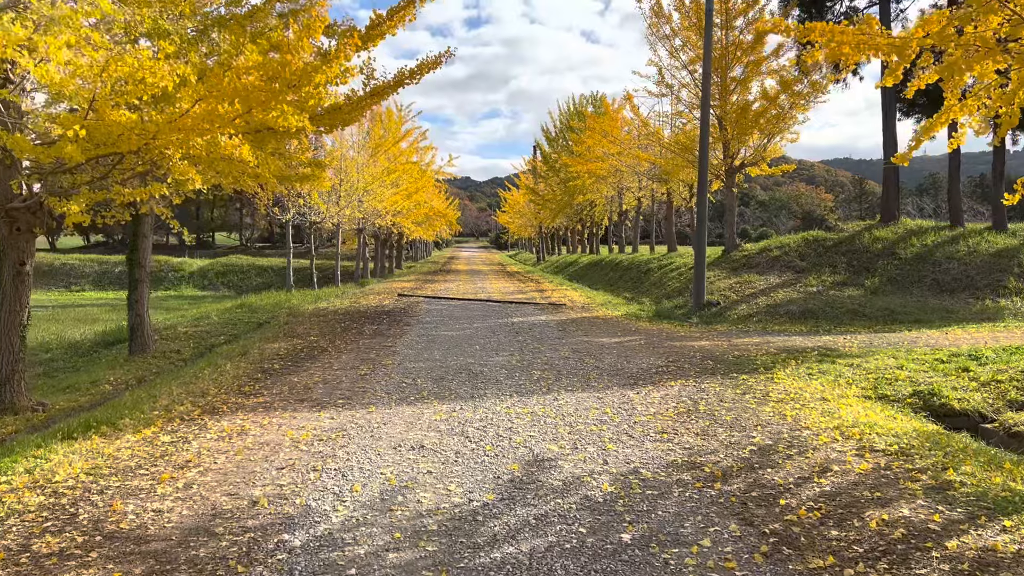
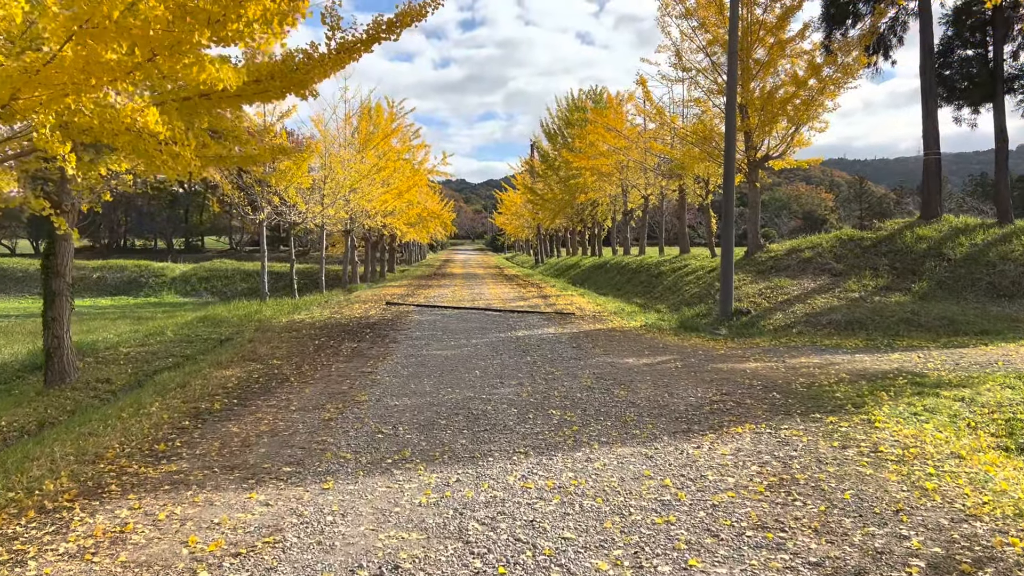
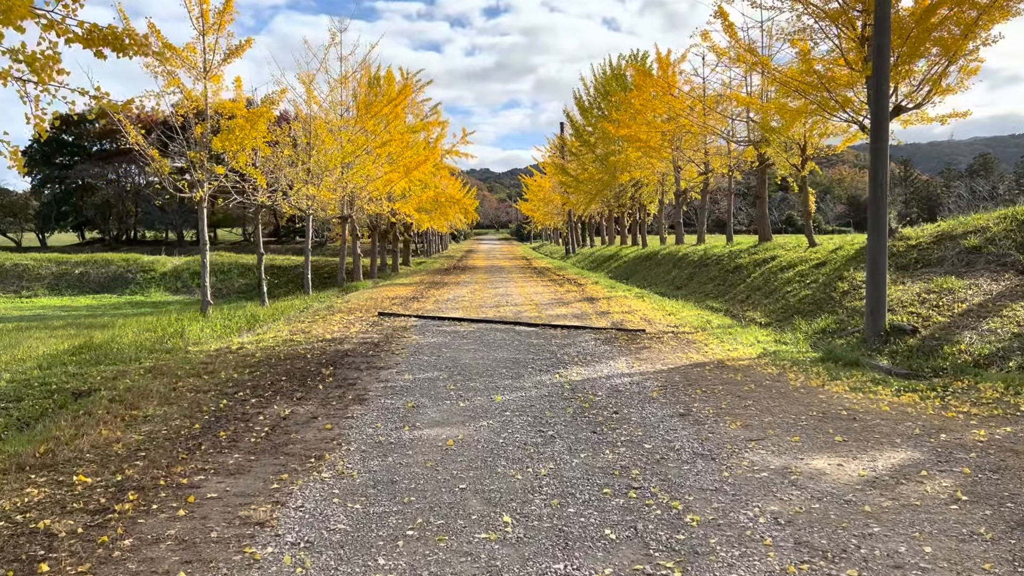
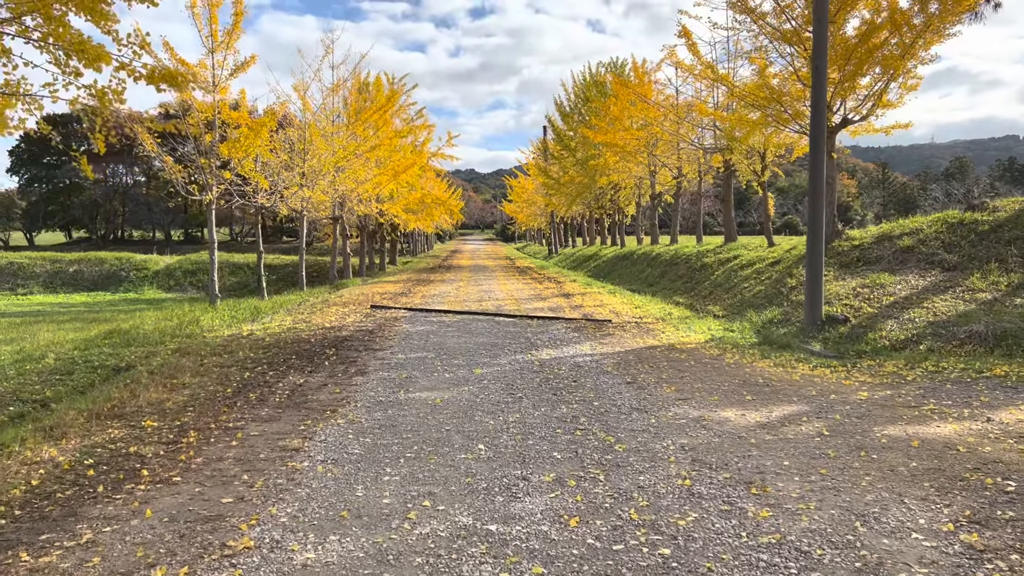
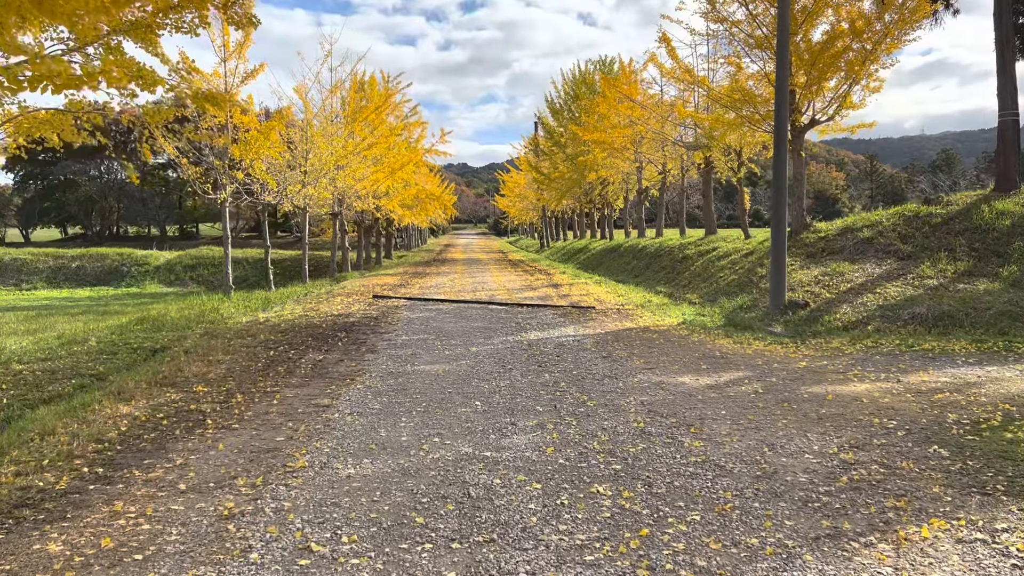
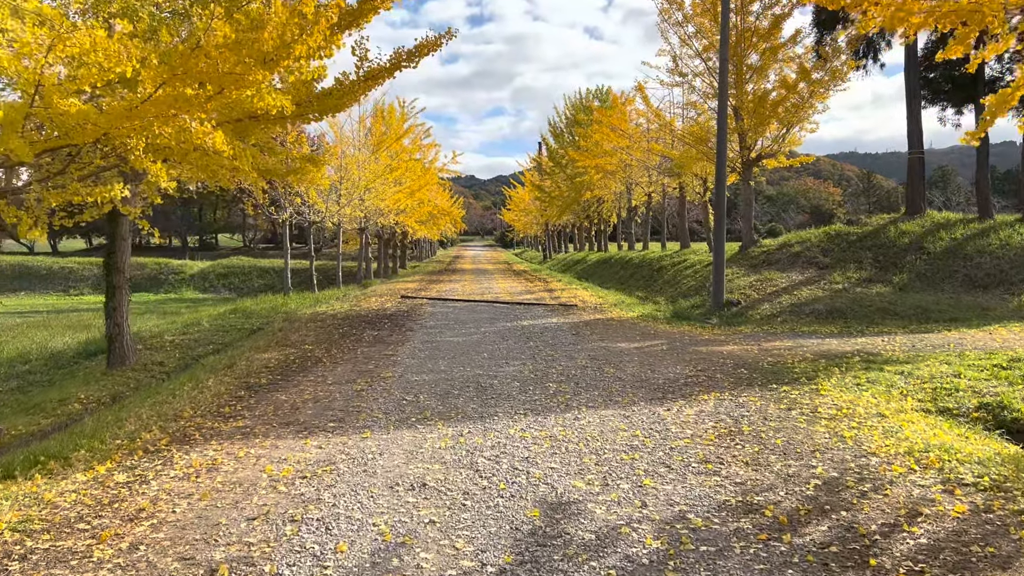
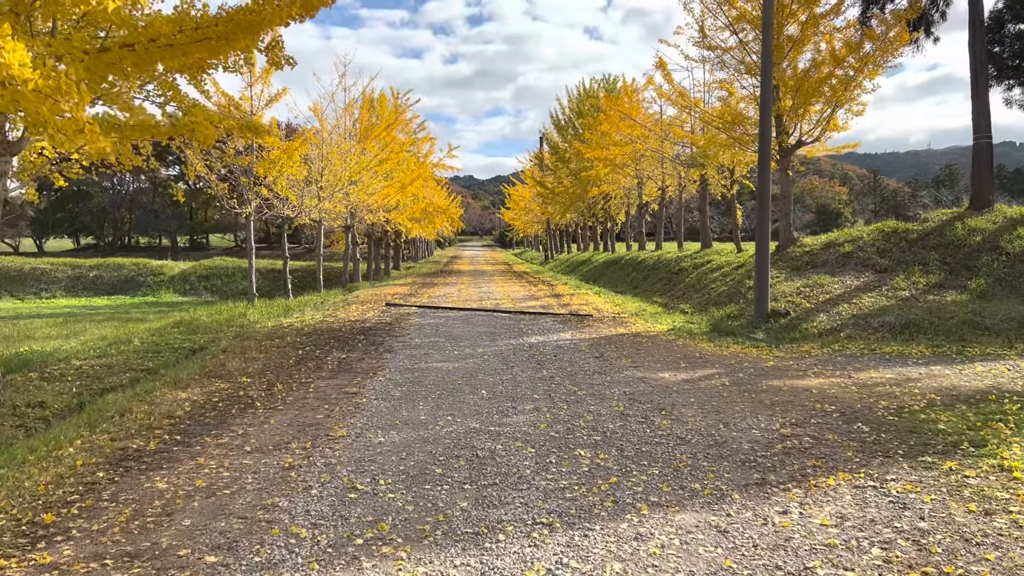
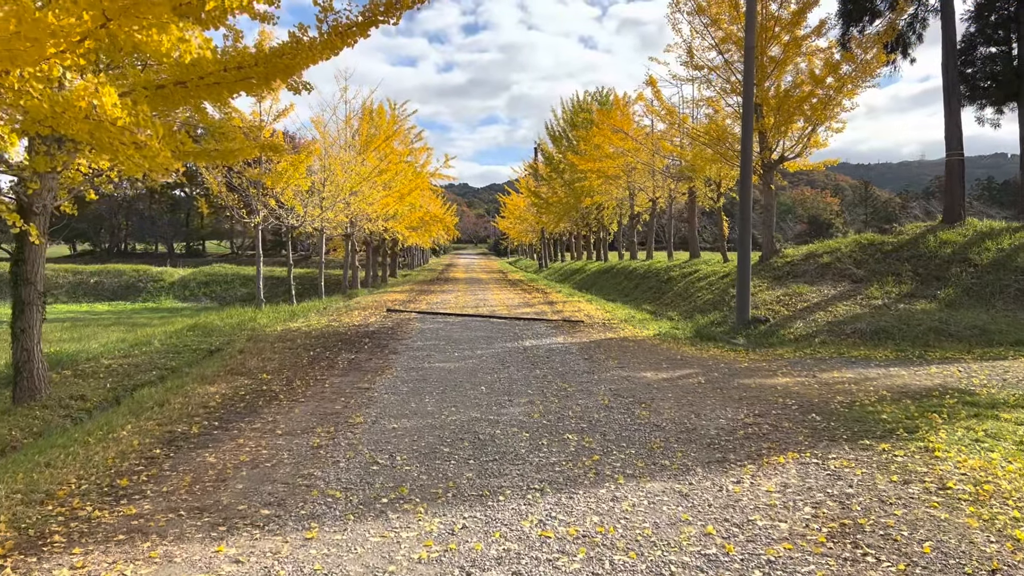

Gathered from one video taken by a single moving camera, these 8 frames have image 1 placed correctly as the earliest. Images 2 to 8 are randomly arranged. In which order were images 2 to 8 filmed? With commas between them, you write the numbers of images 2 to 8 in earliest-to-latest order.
6, 2, 8, 7, 5, 4, 3
